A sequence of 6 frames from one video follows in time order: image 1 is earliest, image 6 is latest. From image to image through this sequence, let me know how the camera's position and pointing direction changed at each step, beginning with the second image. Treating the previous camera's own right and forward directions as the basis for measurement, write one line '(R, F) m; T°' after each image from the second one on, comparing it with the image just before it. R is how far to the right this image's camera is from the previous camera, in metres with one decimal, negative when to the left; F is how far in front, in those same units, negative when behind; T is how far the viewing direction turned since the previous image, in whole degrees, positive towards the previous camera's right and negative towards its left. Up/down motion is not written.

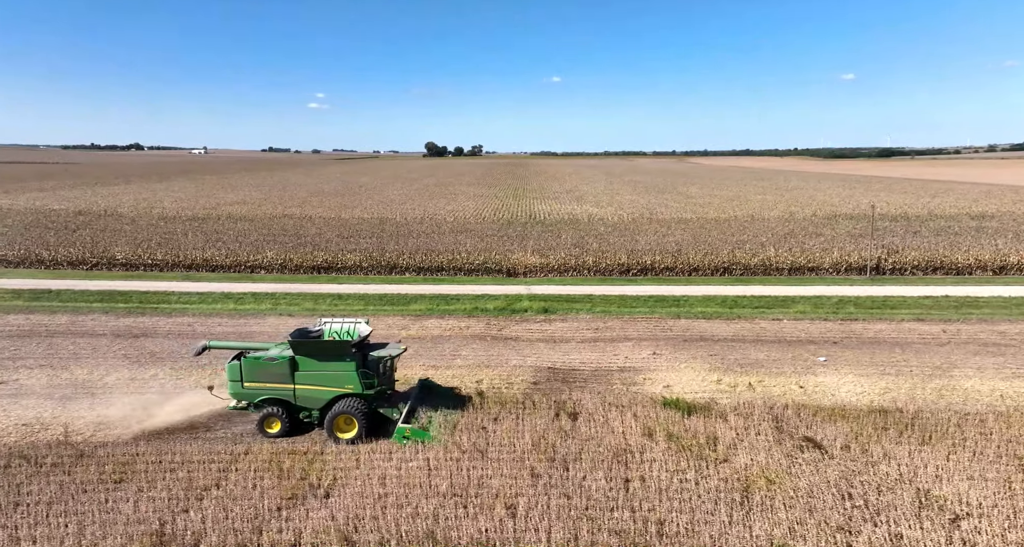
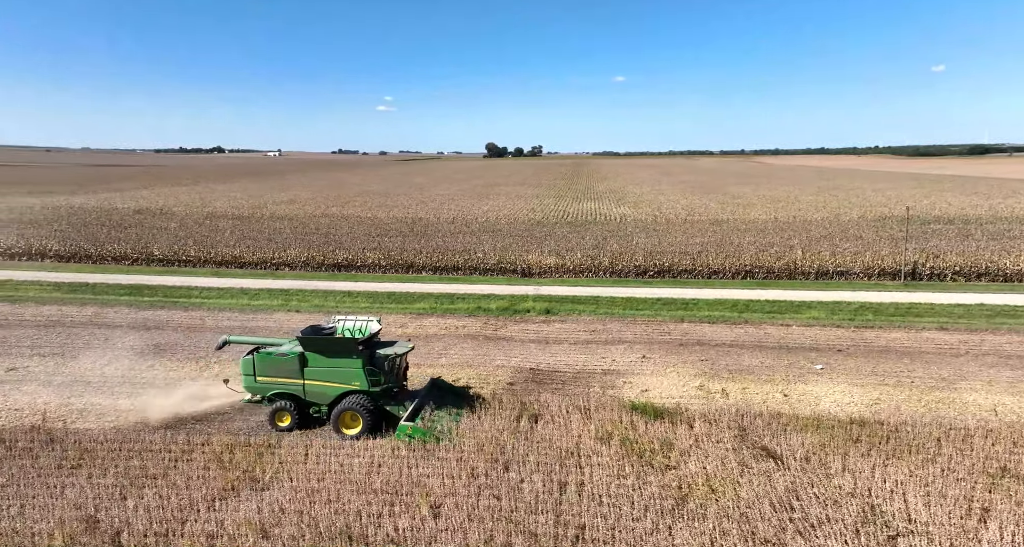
(+1.1, +0.1) m; -4°
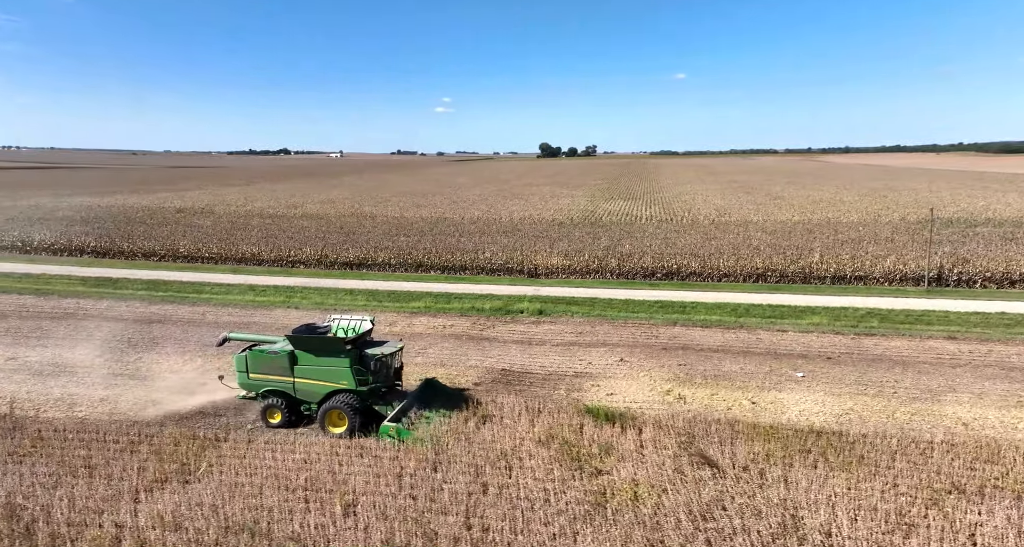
(+1.2, +0.1) m; -4°
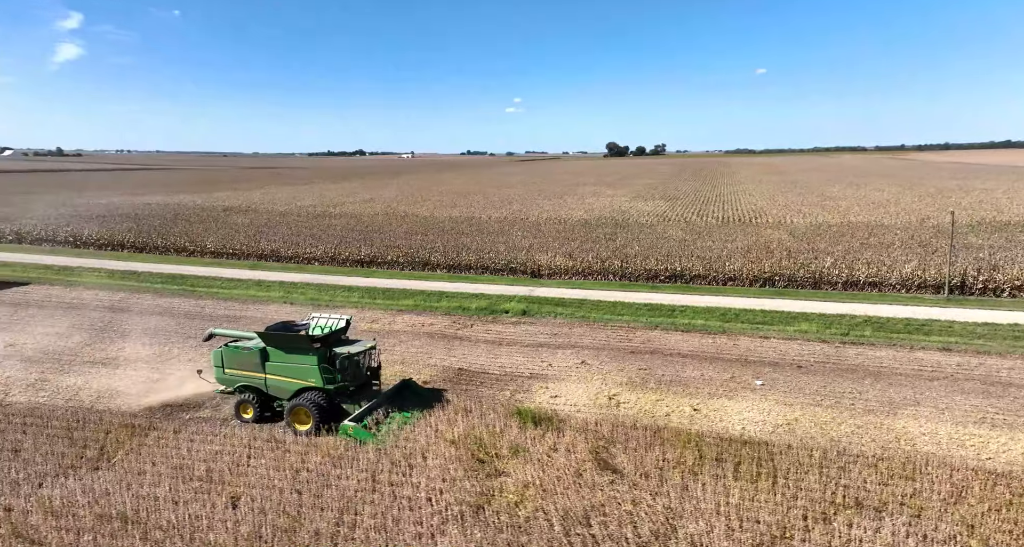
(+1.6, 0.0) m; -4°
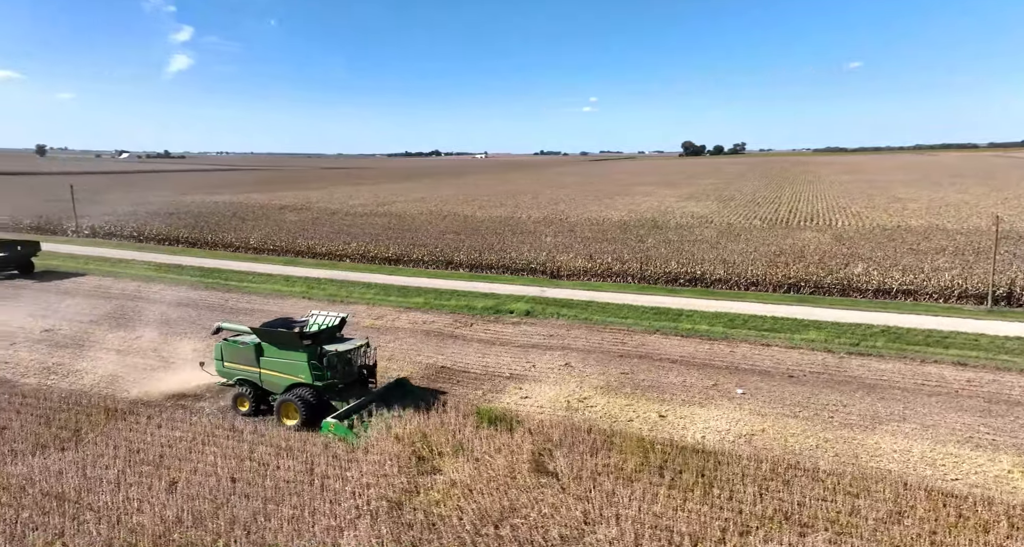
(+1.3, 0.0) m; -5°
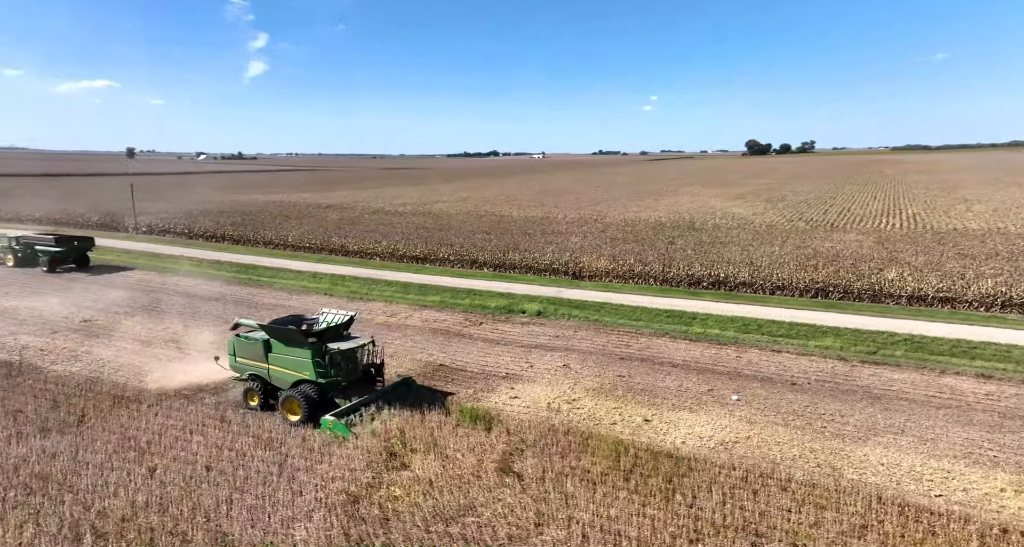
(+0.9, -0.1) m; -4°
